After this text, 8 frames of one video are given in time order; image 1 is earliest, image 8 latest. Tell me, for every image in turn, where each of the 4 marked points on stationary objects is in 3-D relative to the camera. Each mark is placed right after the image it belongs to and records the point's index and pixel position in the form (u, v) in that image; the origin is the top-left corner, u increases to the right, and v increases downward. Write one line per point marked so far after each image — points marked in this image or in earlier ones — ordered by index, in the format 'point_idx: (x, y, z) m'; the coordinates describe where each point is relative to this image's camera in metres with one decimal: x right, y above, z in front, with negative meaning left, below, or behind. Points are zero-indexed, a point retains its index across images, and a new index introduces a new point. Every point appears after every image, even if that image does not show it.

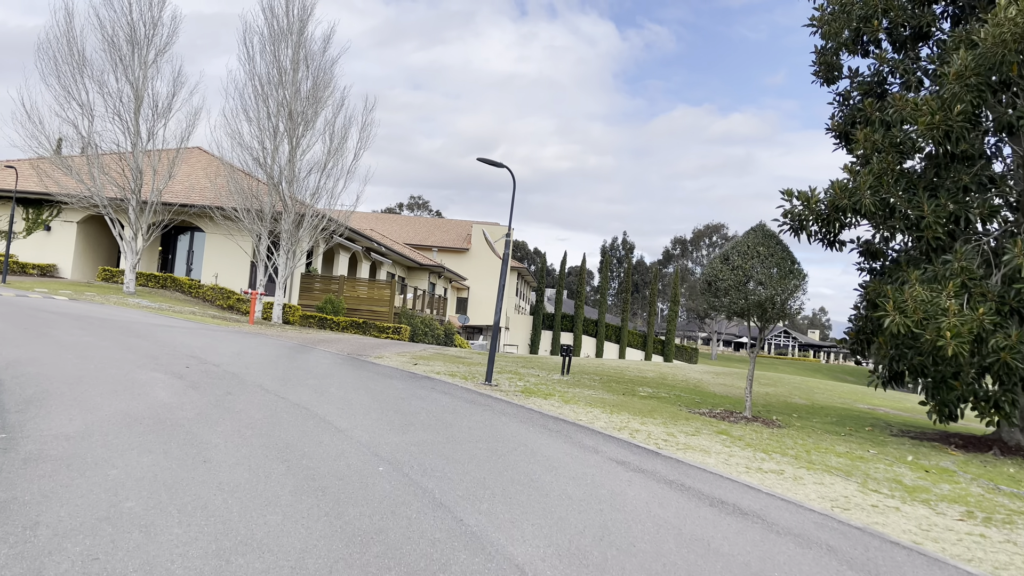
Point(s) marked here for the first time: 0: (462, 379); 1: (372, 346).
0: (-0.8, -1.4, +12.6) m
1: (-2.8, -1.2, +16.7) m
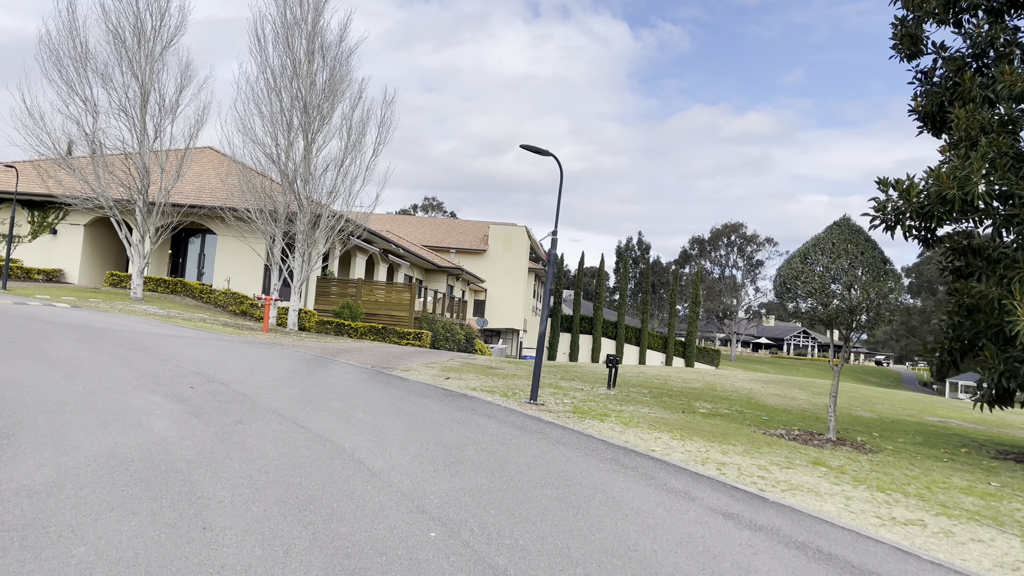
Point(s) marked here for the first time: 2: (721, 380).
0: (-0.1, -1.5, +11.2) m
1: (-2.1, -1.3, +15.3) m
2: (+5.0, -2.2, +19.5) m
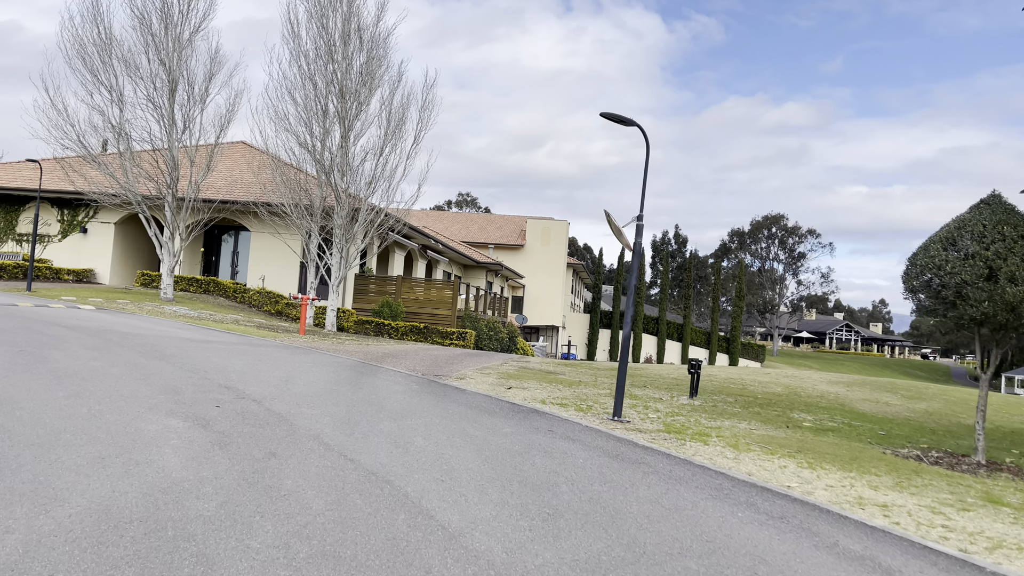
0: (+0.8, -1.4, +9.6) m
1: (-1.1, -1.3, +13.8) m
2: (+6.3, -2.1, +17.7) m
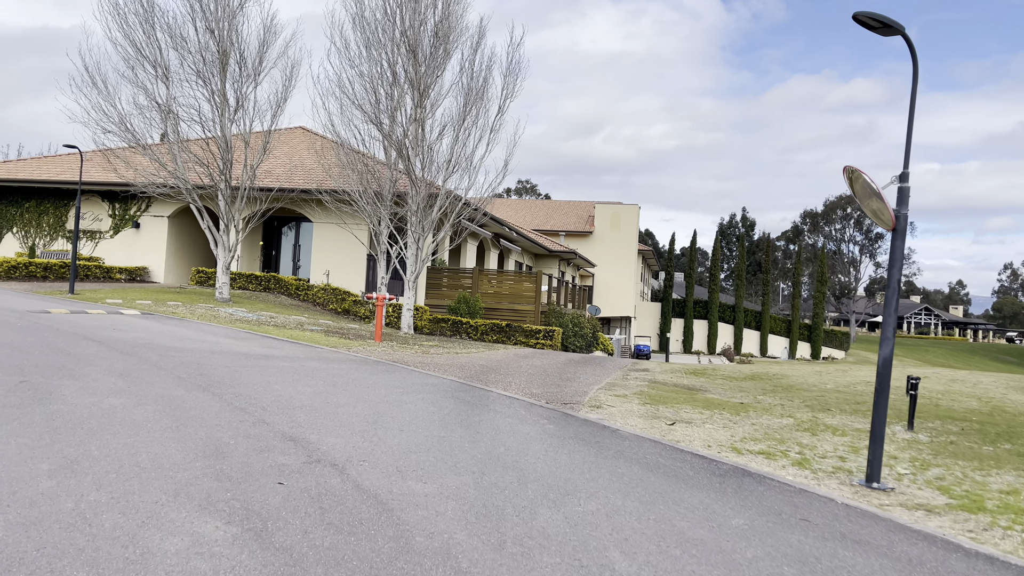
0: (+2.3, -1.4, +6.6) m
1: (+0.7, -1.2, +10.9) m
2: (+8.3, -1.9, +14.3) m
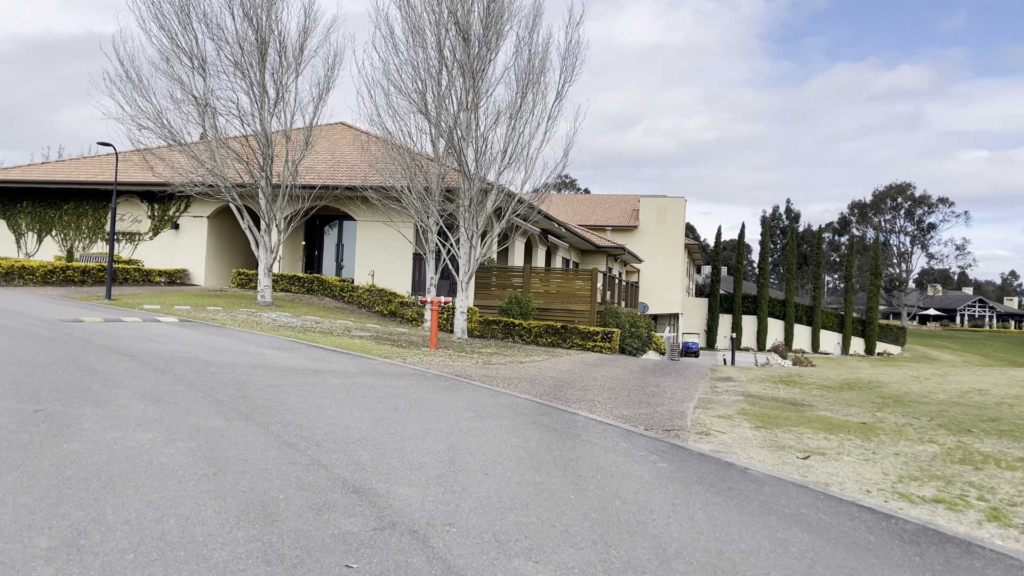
0: (+3.0, -1.5, +5.2) m
1: (+1.7, -1.3, +9.5) m
2: (+9.4, -1.8, +12.6) m
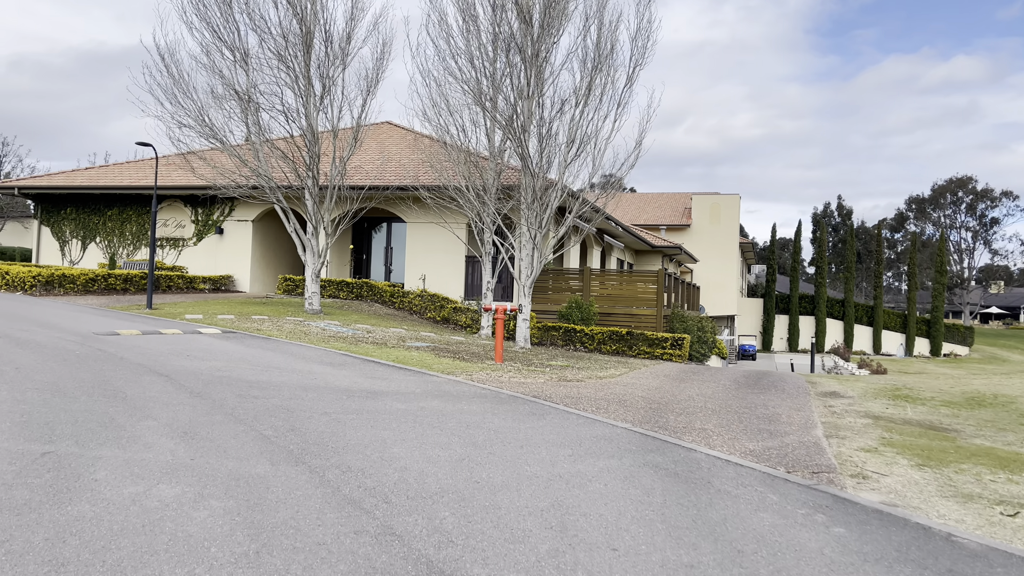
0: (+3.7, -1.5, +3.6) m
1: (+2.6, -1.3, +8.1) m
2: (+10.5, -1.8, +10.7) m
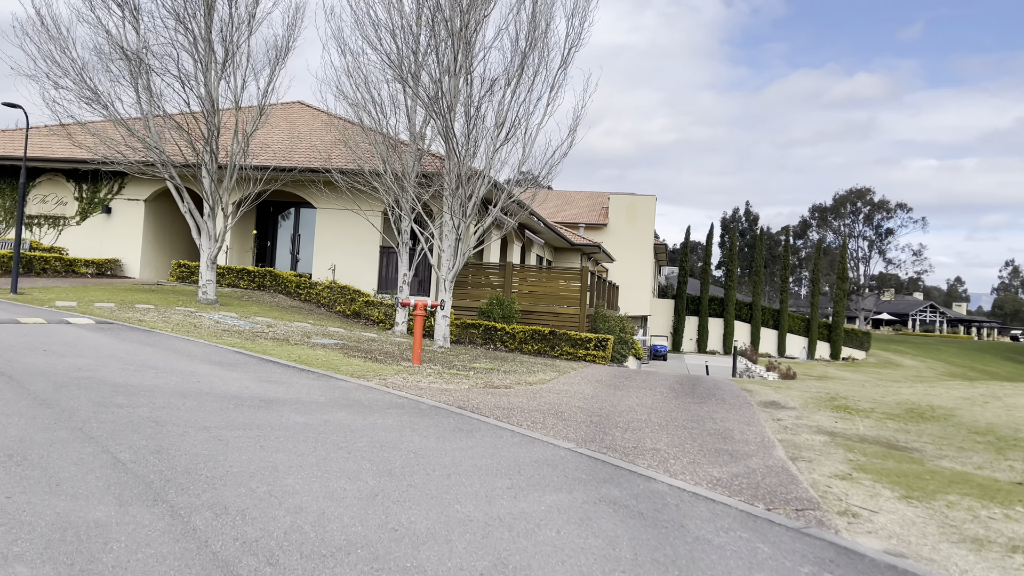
0: (+3.5, -1.6, +2.9) m
1: (+1.9, -1.3, +7.2) m
2: (+9.4, -2.0, +10.6) m
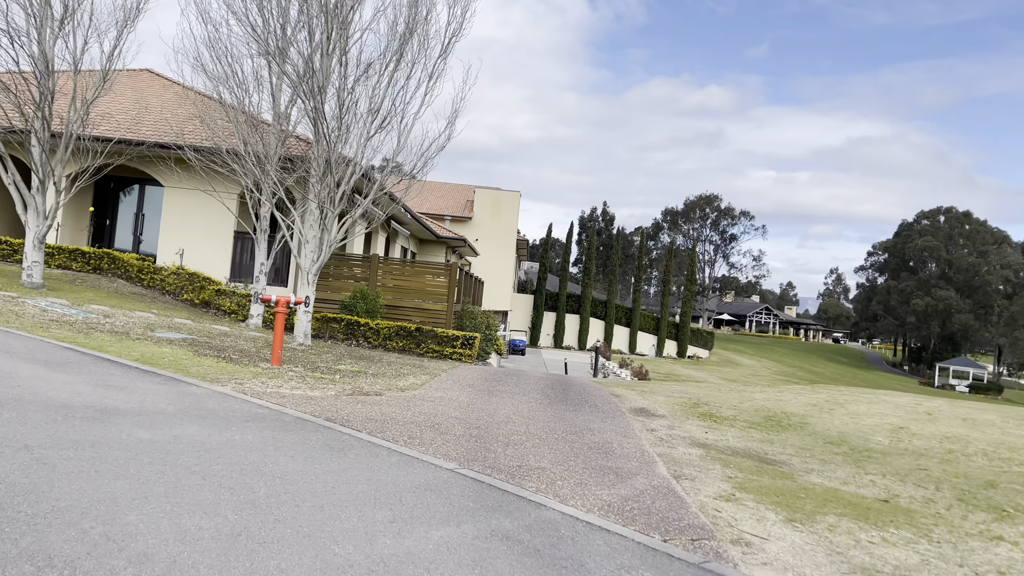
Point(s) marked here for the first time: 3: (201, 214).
0: (+3.1, -1.8, +3.0) m
1: (+0.8, -1.4, +7.0) m
2: (+7.6, -2.3, +11.7) m
3: (-6.8, +1.6, +17.6) m
